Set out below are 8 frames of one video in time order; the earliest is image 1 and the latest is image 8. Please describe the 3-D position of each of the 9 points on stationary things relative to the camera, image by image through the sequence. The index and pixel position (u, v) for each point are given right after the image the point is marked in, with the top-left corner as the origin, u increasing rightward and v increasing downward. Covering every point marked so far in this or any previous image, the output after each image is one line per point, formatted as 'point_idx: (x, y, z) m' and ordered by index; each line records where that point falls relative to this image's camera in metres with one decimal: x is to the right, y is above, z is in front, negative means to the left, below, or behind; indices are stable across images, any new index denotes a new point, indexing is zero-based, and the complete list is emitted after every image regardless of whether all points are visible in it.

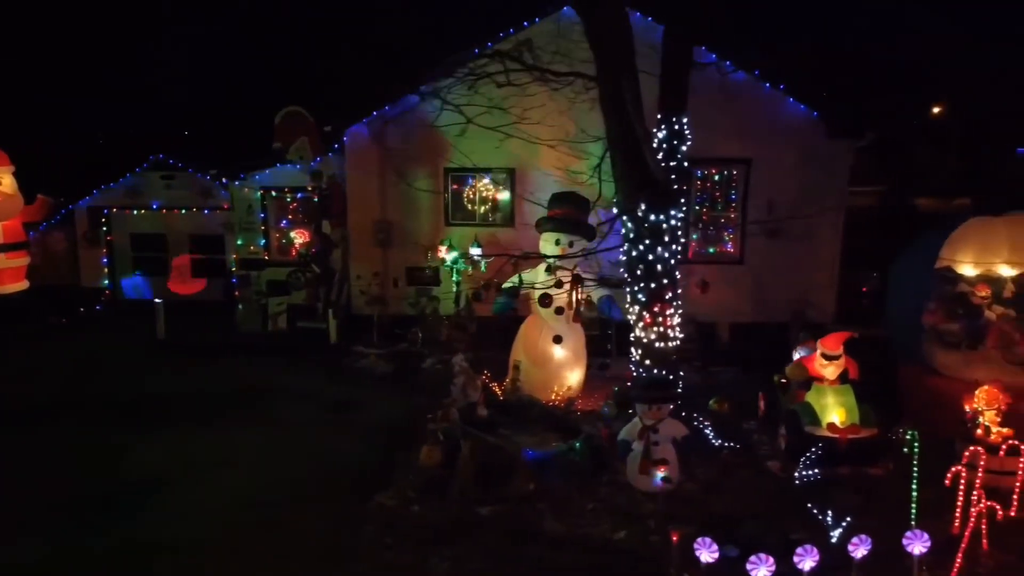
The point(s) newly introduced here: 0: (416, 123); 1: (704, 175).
0: (-0.9, +1.5, +10.3) m
1: (+1.8, +1.0, +10.2) m
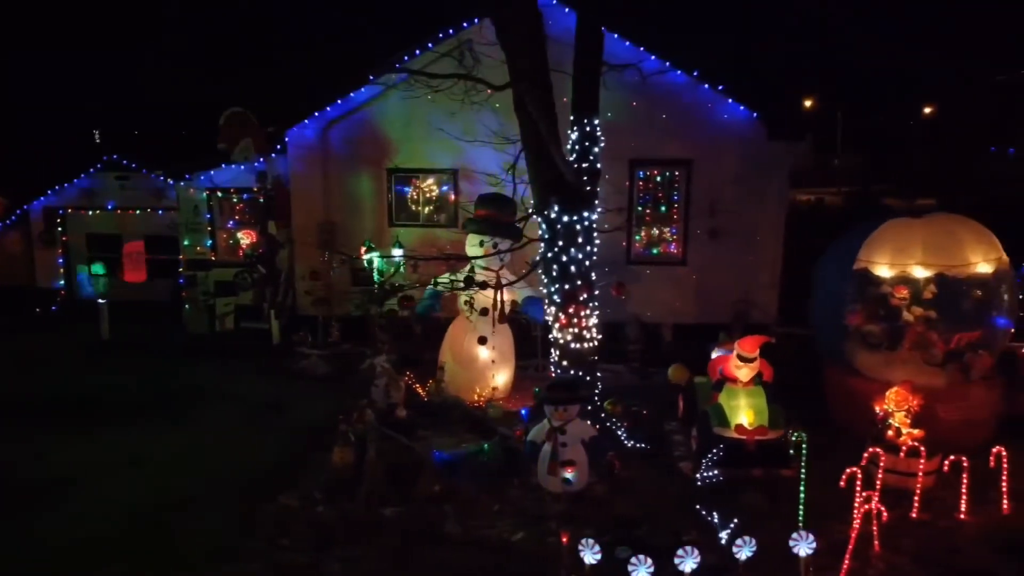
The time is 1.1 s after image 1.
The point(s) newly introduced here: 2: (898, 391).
0: (-1.4, +1.5, +10.3) m
1: (+1.2, +1.0, +10.2) m
2: (+2.2, -0.6, +6.5) m
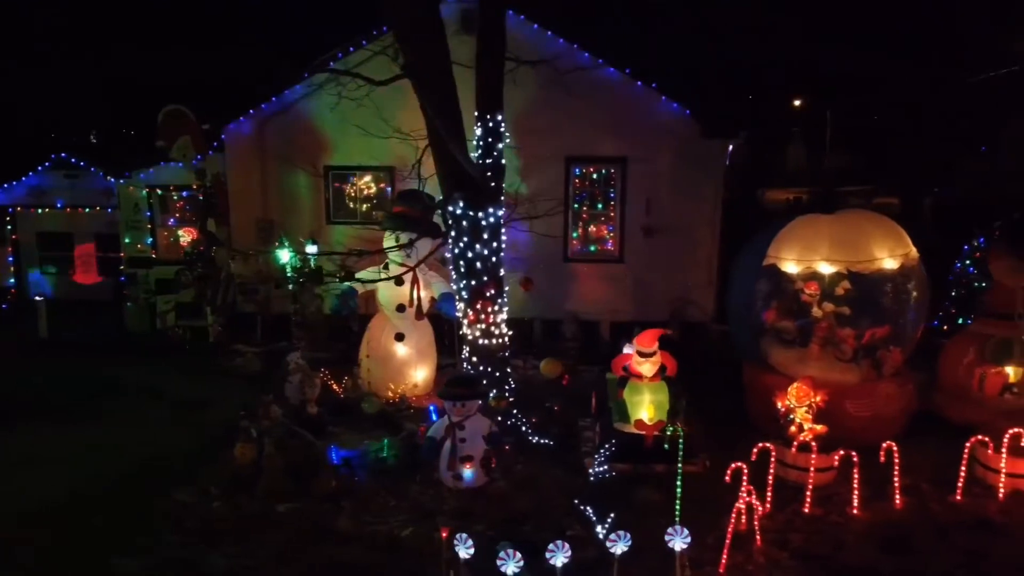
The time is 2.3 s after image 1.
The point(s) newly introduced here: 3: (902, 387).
0: (-2.0, +1.5, +10.3) m
1: (+0.6, +1.0, +10.2) m
2: (+1.7, -0.6, +6.5) m
3: (+2.5, -0.6, +7.2) m
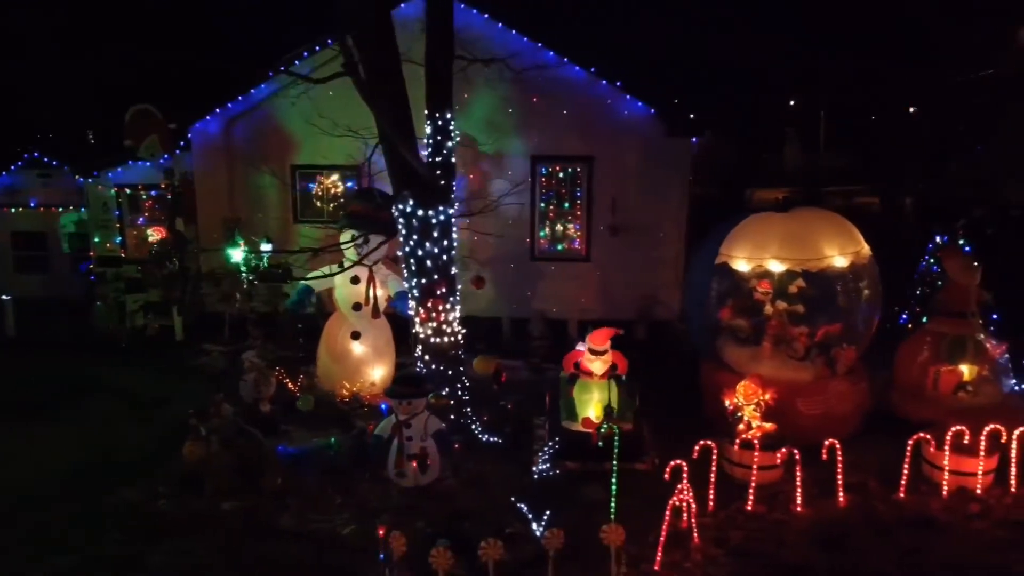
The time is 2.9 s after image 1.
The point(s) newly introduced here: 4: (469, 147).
0: (-2.3, +1.5, +10.3) m
1: (+0.3, +1.1, +10.2) m
2: (+1.4, -0.5, +6.5) m
3: (+2.2, -0.6, +7.2) m
4: (-0.5, +1.3, +10.2) m
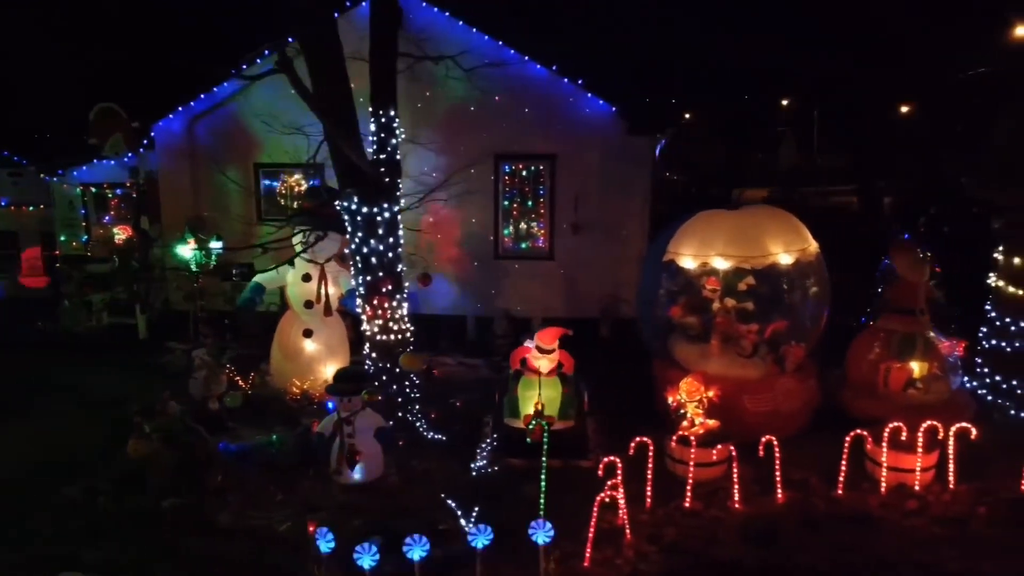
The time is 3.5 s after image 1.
0: (-2.6, +1.5, +10.3) m
1: (0.0, +1.1, +10.2) m
2: (+1.0, -0.5, +6.5) m
3: (+1.9, -0.6, +7.2) m
4: (-0.9, +1.3, +10.2) m
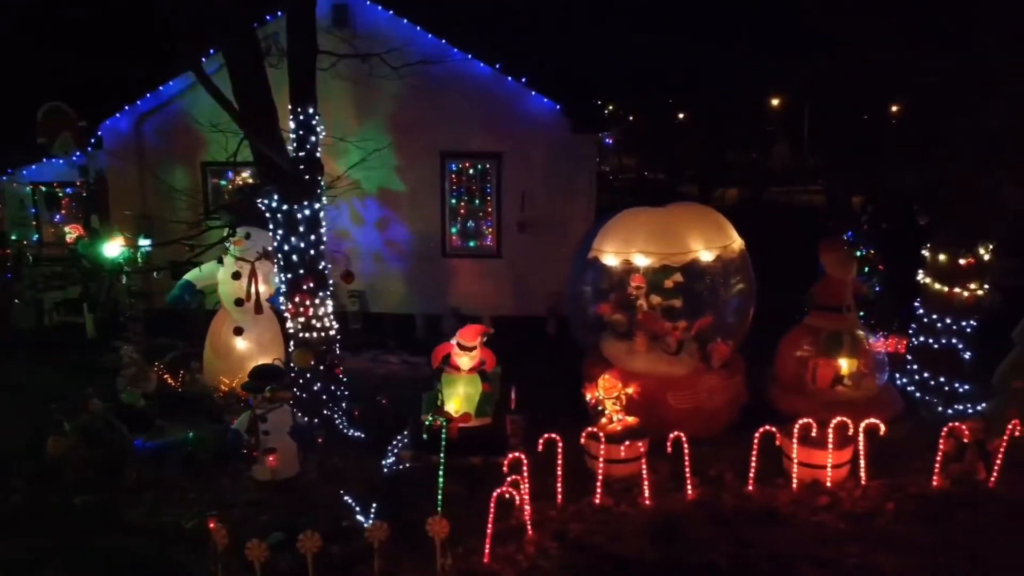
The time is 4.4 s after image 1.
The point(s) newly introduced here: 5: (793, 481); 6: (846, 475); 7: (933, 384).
0: (-3.1, +1.6, +10.3) m
1: (-0.5, +1.1, +10.3) m
2: (+0.5, -0.5, +6.5) m
3: (+1.4, -0.6, +7.2) m
4: (-1.4, +1.3, +10.2) m
5: (+1.6, -1.1, +6.2) m
6: (+1.9, -1.1, +6.3) m
7: (+2.9, -0.7, +7.7) m
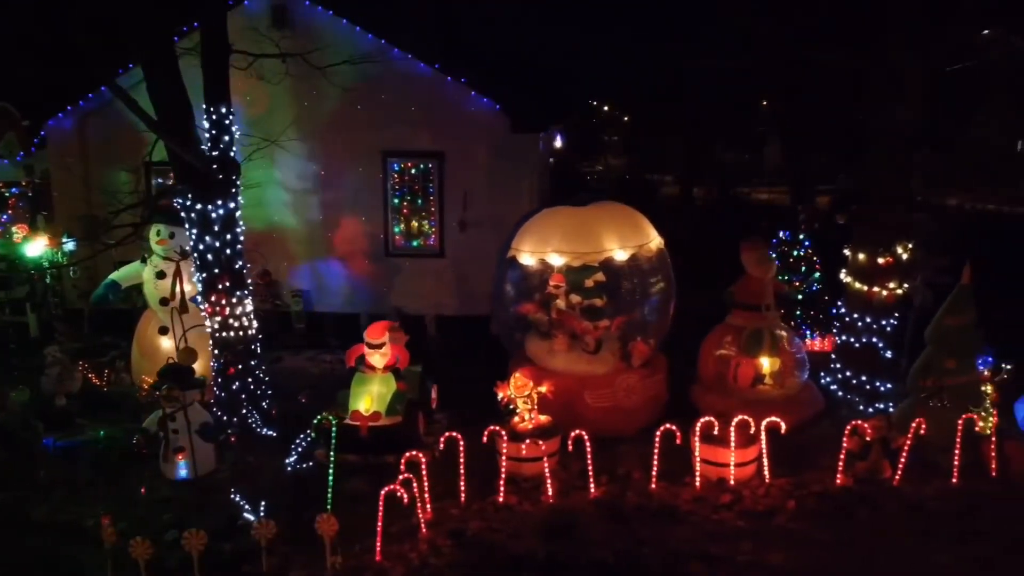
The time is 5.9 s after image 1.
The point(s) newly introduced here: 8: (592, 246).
0: (-3.7, +1.6, +10.3) m
1: (-1.0, +1.1, +10.3) m
2: (0.0, -0.5, +6.5) m
3: (+0.9, -0.6, +7.2) m
4: (-1.9, +1.3, +10.2) m
5: (+1.0, -1.1, +6.3) m
6: (+1.4, -1.0, +6.3) m
7: (+2.4, -0.7, +7.8) m
8: (+0.5, +0.3, +7.1) m
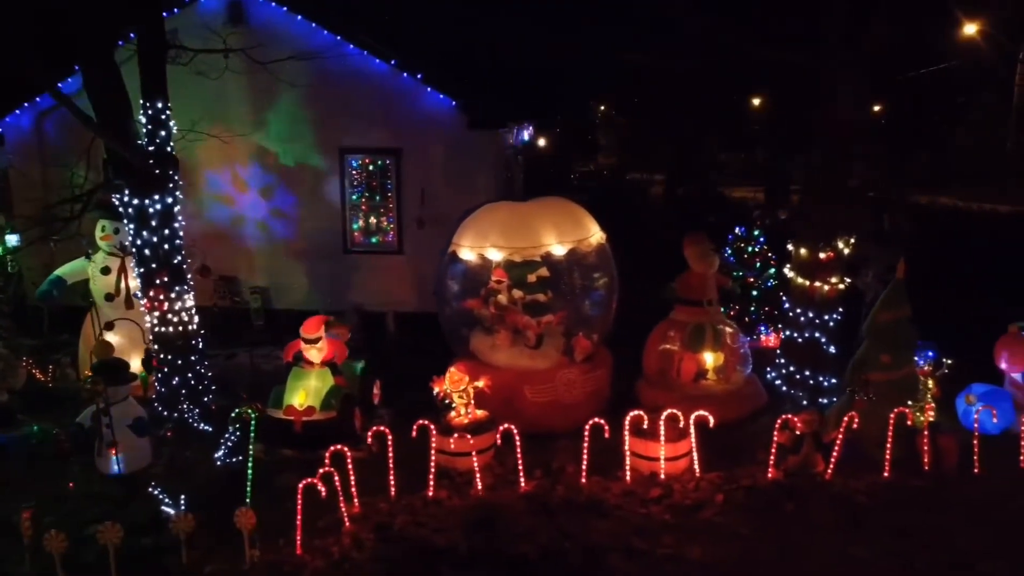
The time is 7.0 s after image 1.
0: (-4.0, +1.6, +10.3) m
1: (-1.4, +1.1, +10.3) m
2: (-0.3, -0.5, +6.5) m
3: (+0.5, -0.5, +7.2) m
4: (-2.3, +1.4, +10.2) m
5: (+0.7, -1.0, +6.3) m
6: (+1.0, -1.0, +6.3) m
7: (+2.0, -0.6, +7.8) m
8: (+0.1, +0.3, +7.1) m
